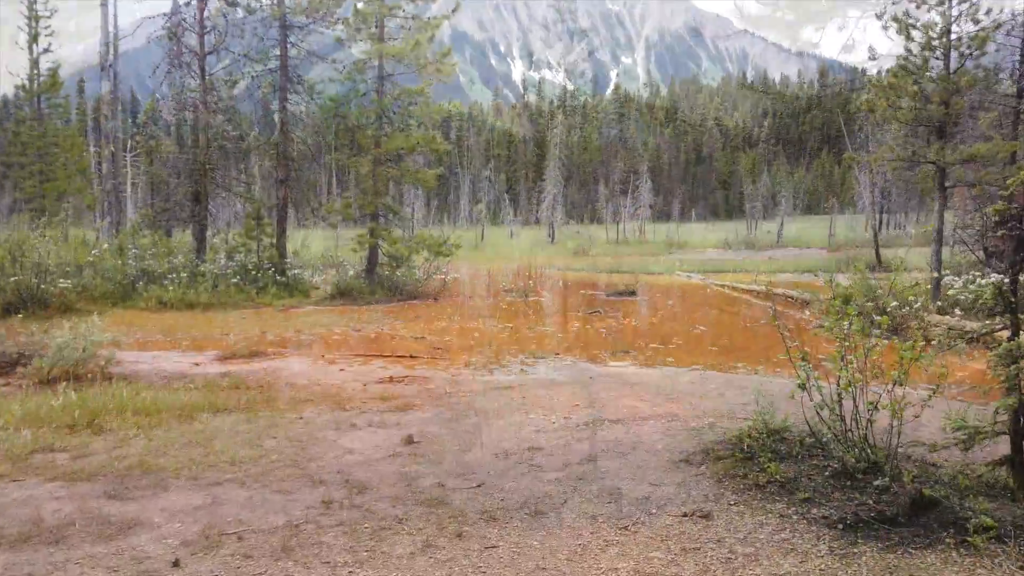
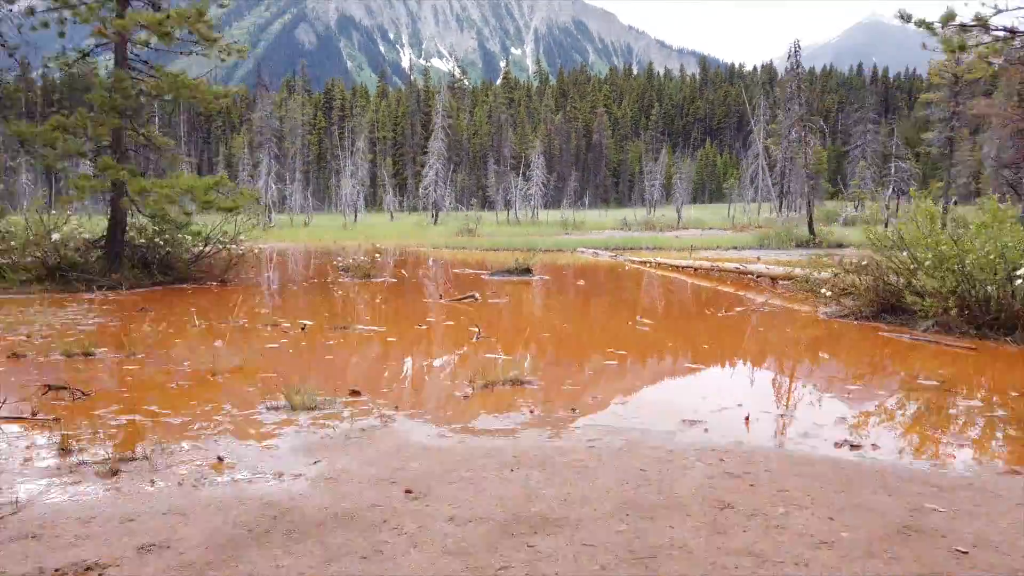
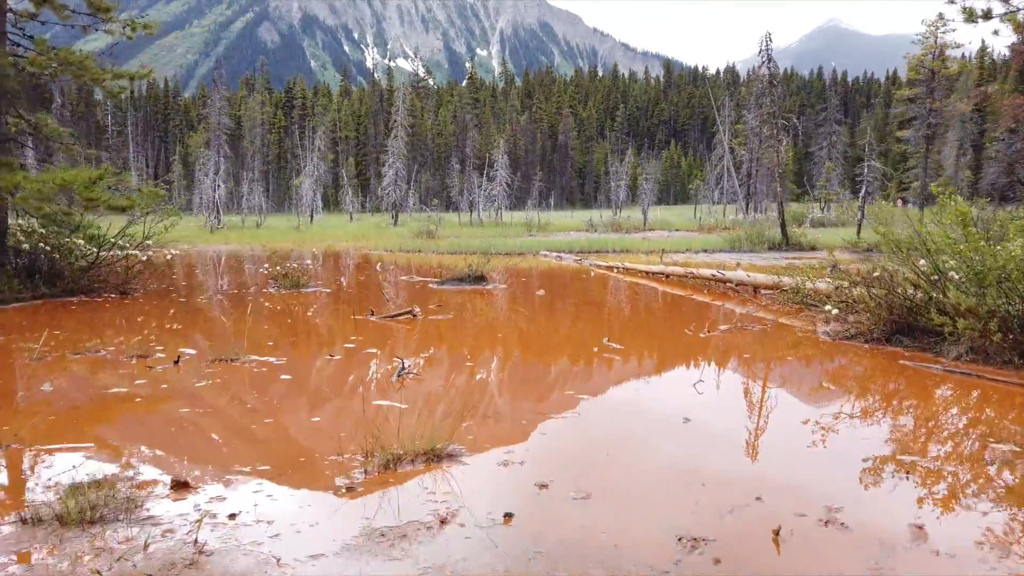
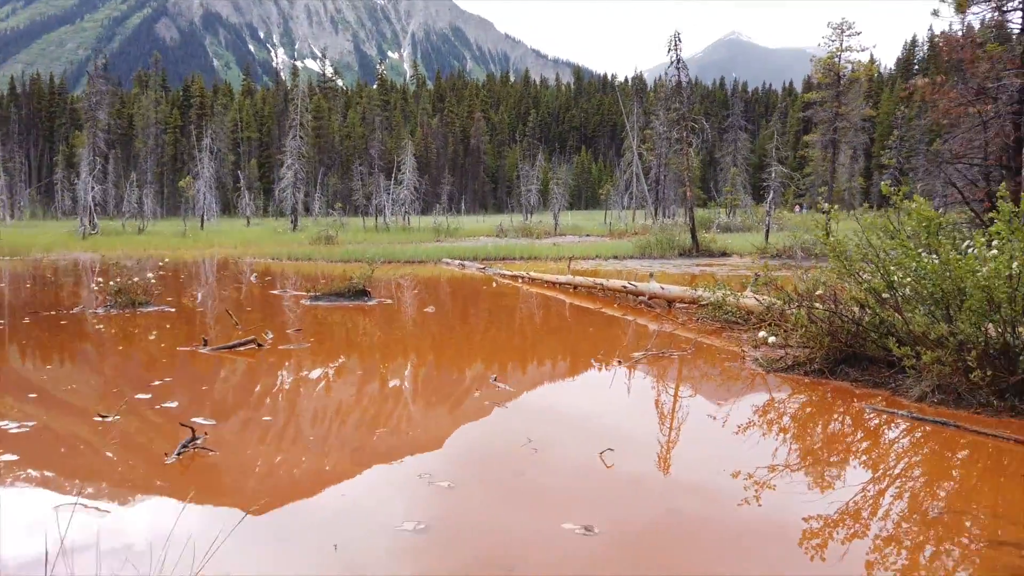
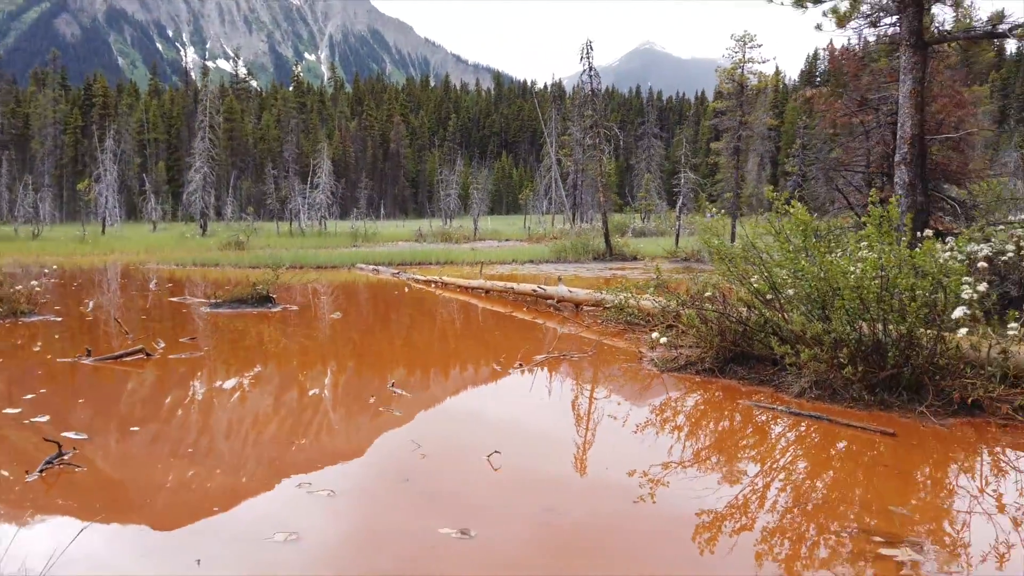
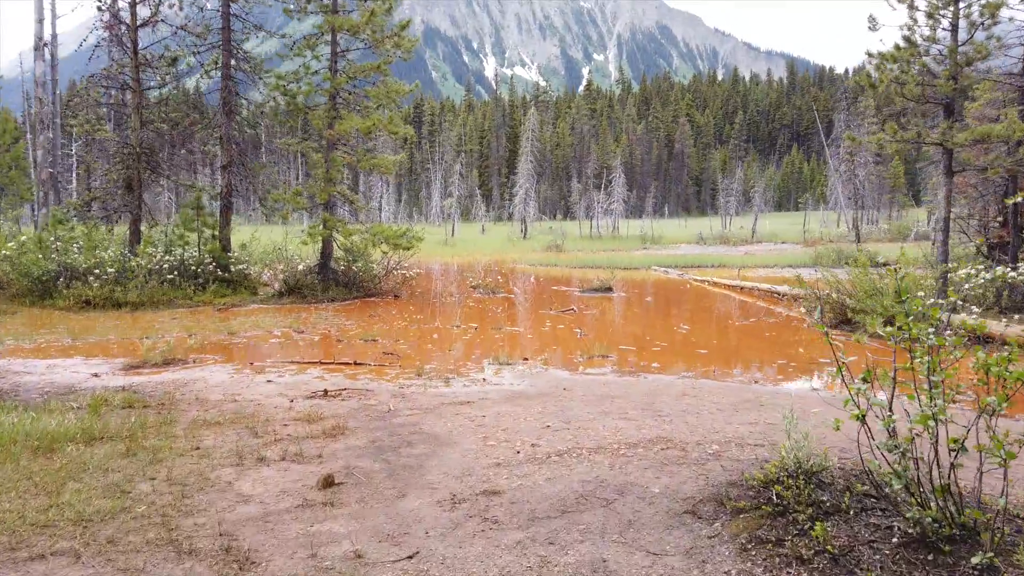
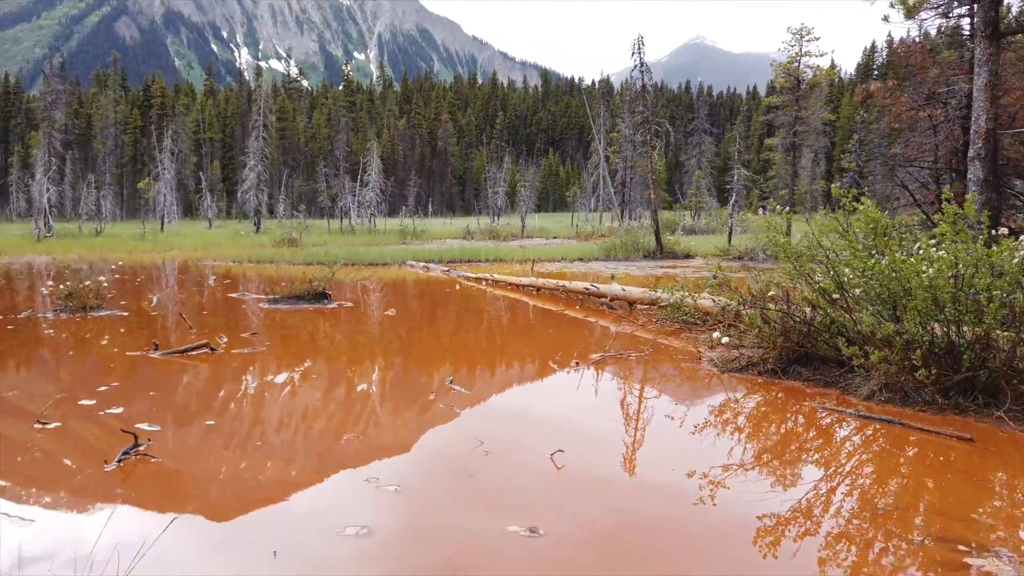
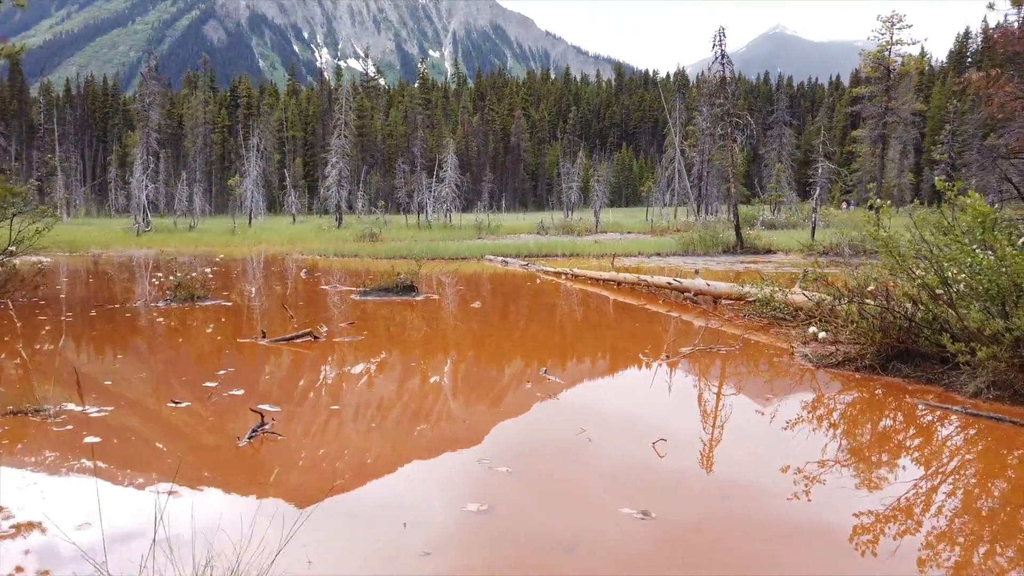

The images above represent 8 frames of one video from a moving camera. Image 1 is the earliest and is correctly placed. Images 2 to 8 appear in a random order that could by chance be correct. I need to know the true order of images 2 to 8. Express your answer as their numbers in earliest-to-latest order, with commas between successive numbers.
6, 2, 3, 8, 4, 7, 5
